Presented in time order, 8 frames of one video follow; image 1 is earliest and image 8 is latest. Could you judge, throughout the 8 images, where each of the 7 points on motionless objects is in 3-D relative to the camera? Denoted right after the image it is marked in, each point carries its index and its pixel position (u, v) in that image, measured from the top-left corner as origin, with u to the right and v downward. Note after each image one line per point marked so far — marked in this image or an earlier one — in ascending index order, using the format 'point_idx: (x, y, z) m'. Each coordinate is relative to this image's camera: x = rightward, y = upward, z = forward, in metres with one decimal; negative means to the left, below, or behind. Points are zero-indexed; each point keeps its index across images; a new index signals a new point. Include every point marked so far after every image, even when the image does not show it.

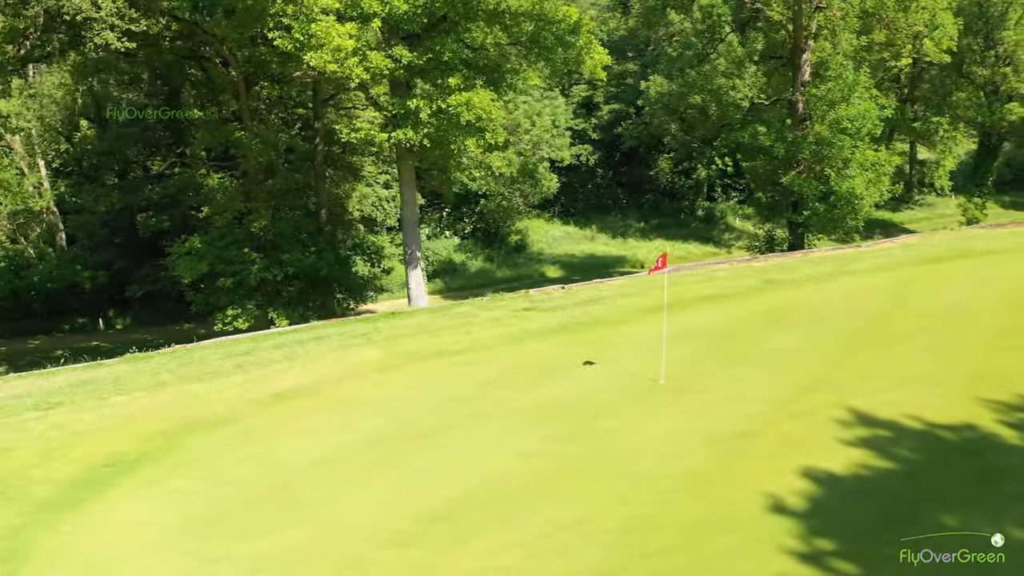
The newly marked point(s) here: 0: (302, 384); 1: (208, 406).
0: (-3.3, -1.5, +12.7) m
1: (-4.5, -1.7, +12.0) m
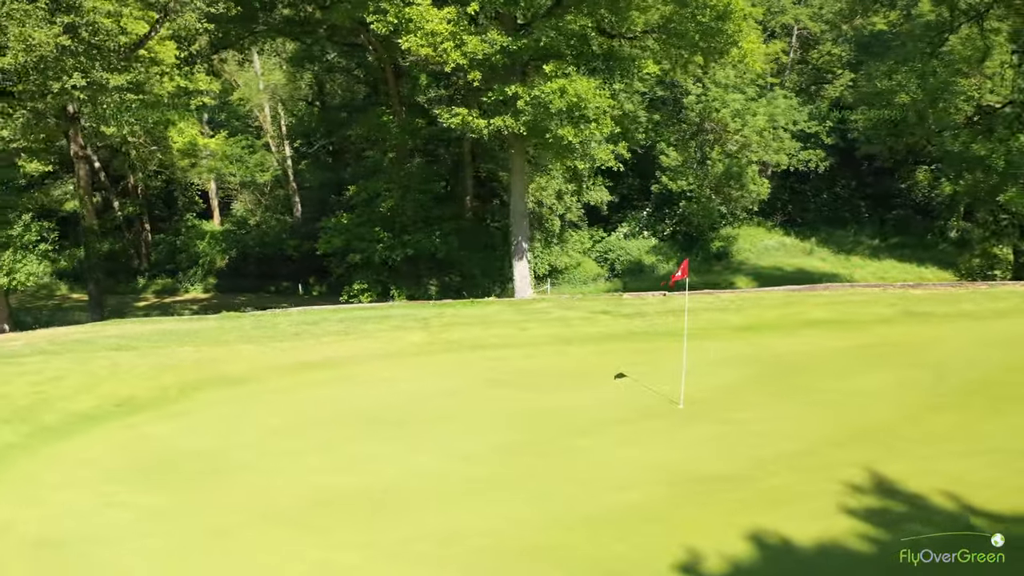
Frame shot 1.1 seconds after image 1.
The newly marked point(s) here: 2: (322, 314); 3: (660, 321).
0: (-2.9, -1.1, +13.0) m
1: (-4.2, -1.2, +12.7) m
2: (-3.6, -0.5, +15.6) m
3: (+2.6, -0.6, +14.5) m
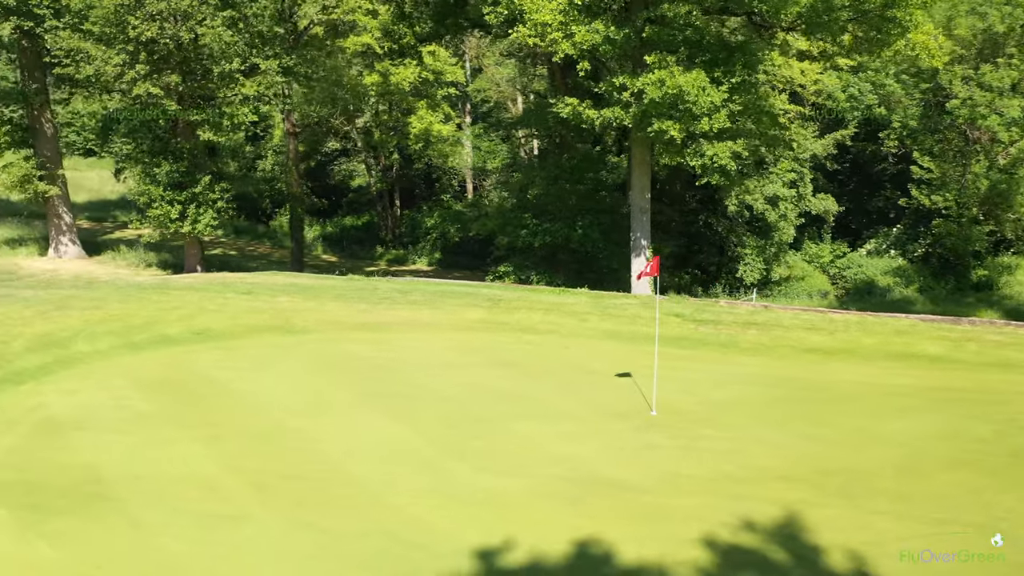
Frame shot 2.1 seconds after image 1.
0: (-2.1, -0.5, +14.1) m
1: (-3.5, -0.5, +14.4) m
2: (-1.7, +0.1, +16.8) m
3: (+3.6, -0.7, +13.5) m
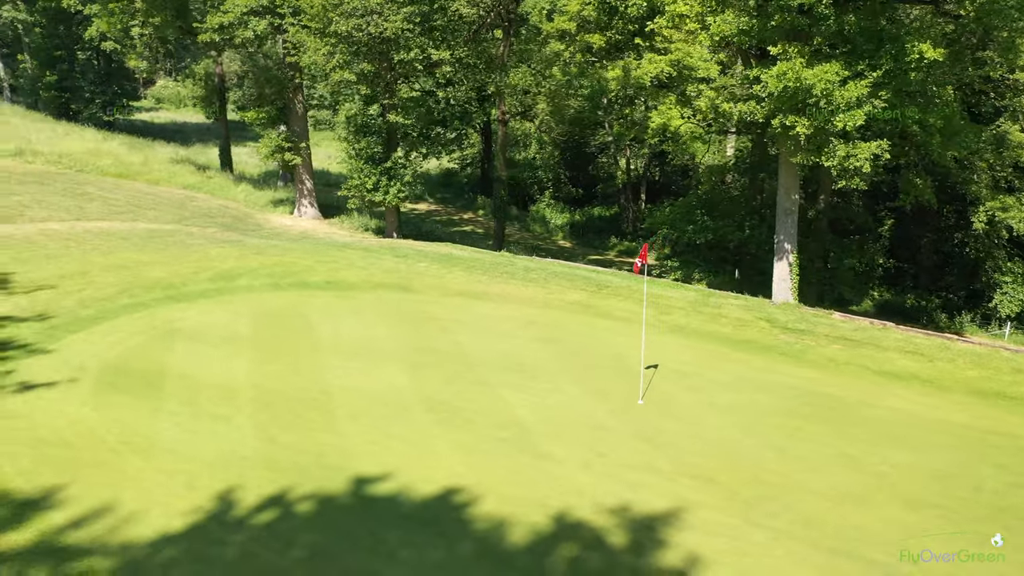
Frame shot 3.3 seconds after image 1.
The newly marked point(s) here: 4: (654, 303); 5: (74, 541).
0: (-0.4, -0.1, +15.3) m
1: (-1.6, +0.1, +16.0) m
2: (+1.0, +0.4, +17.5) m
3: (+4.5, -0.9, +12.5) m
4: (+2.5, -0.3, +14.4) m
5: (-3.8, -2.2, +7.2) m
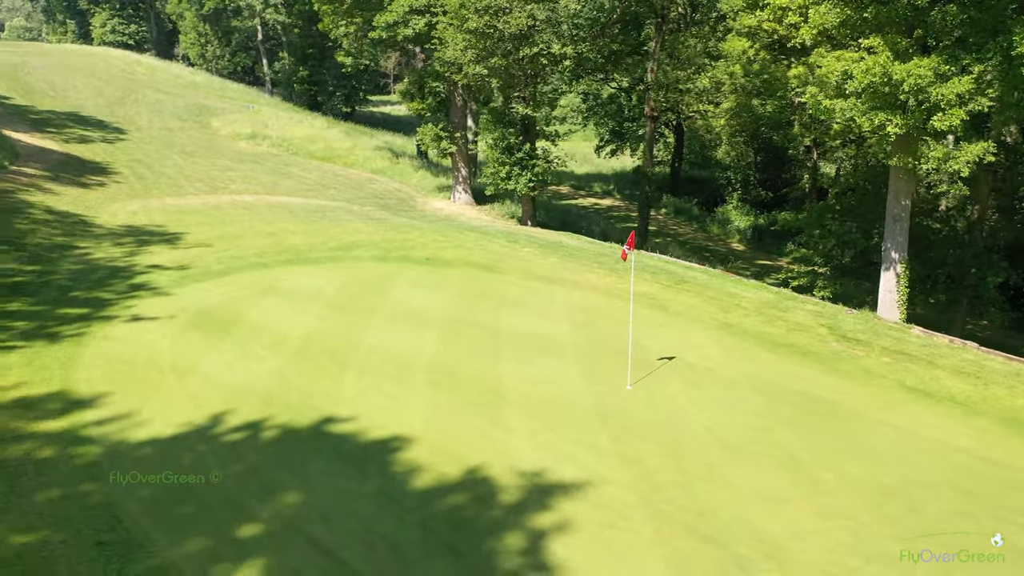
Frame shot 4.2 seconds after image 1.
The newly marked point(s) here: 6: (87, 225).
0: (+1.0, +0.2, +15.8) m
1: (+0.2, +0.5, +16.8) m
2: (+3.1, +0.6, +17.6) m
3: (+5.0, -1.0, +11.8) m
4: (+3.6, -0.2, +14.2) m
5: (-4.6, -1.6, +9.0) m
6: (-9.7, +1.4, +18.9) m
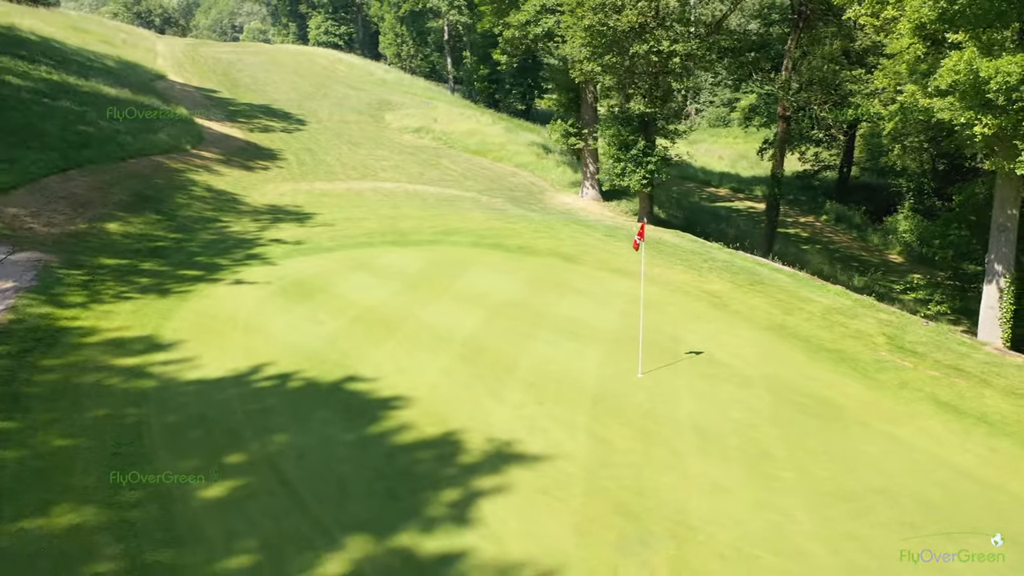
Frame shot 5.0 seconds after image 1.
0: (+2.5, +0.3, +15.9) m
1: (+1.9, +0.6, +17.1) m
2: (+4.9, +0.5, +17.2) m
3: (+5.3, -1.1, +11.1) m
4: (+4.6, -0.3, +13.8) m
5: (-4.6, -1.0, +10.6) m
6: (-7.1, +2.2, +21.4) m
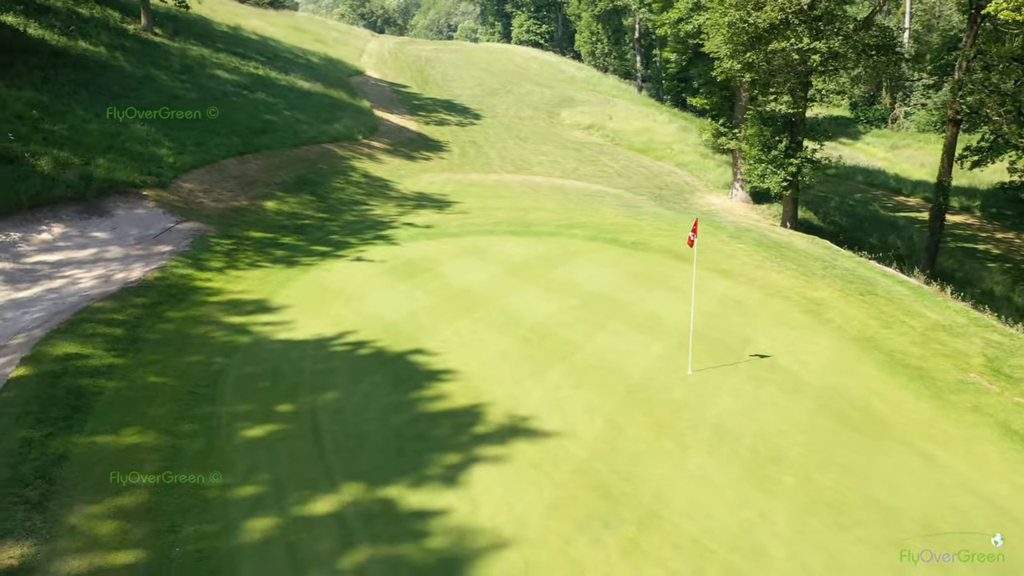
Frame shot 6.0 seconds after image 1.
0: (+4.5, +0.3, +15.6) m
1: (+4.2, +0.6, +16.8) m
2: (+7.1, +0.3, +16.2) m
3: (+6.0, -1.3, +10.2) m
4: (+5.9, -0.5, +13.0) m
5: (-3.8, -0.6, +12.1) m
6: (-3.5, +2.8, +23.1) m
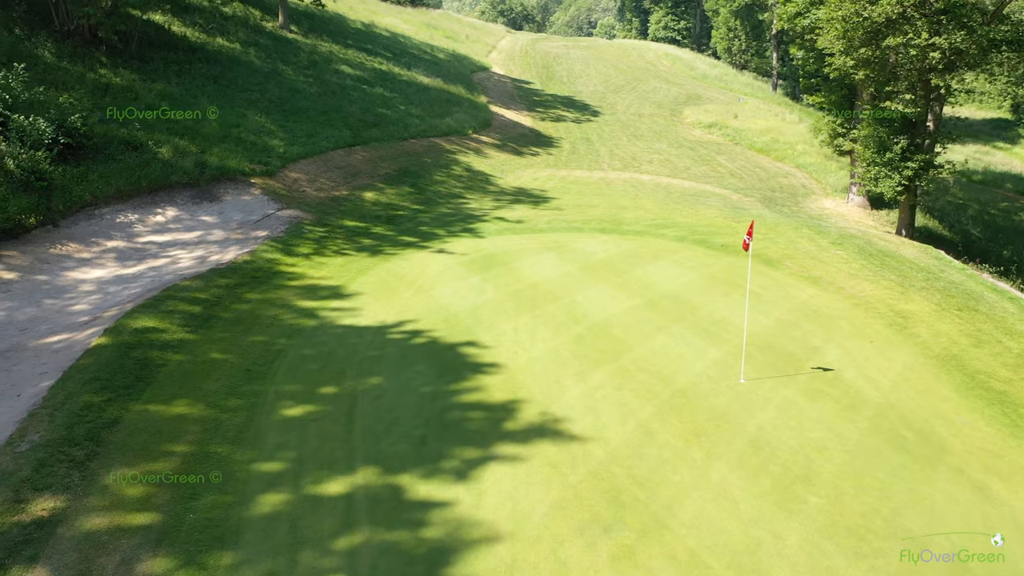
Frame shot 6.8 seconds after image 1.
0: (+5.8, +0.1, +14.7) m
1: (+5.8, +0.5, +16.0) m
2: (+8.6, 0.0, +15.0) m
3: (+6.4, -1.5, +9.2) m
4: (+6.8, -0.7, +12.0) m
5: (-2.9, -0.4, +12.6) m
6: (-0.7, +3.0, +23.4) m
